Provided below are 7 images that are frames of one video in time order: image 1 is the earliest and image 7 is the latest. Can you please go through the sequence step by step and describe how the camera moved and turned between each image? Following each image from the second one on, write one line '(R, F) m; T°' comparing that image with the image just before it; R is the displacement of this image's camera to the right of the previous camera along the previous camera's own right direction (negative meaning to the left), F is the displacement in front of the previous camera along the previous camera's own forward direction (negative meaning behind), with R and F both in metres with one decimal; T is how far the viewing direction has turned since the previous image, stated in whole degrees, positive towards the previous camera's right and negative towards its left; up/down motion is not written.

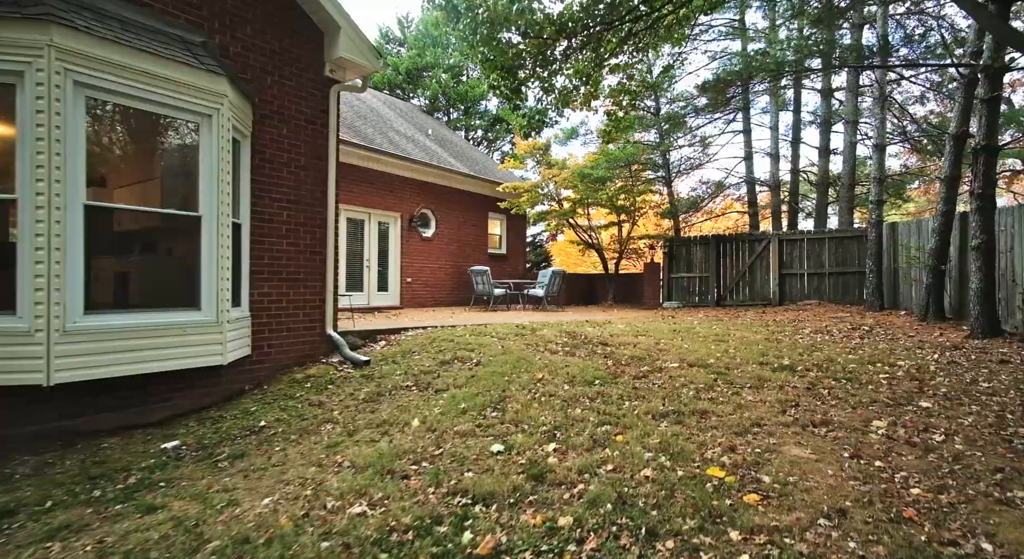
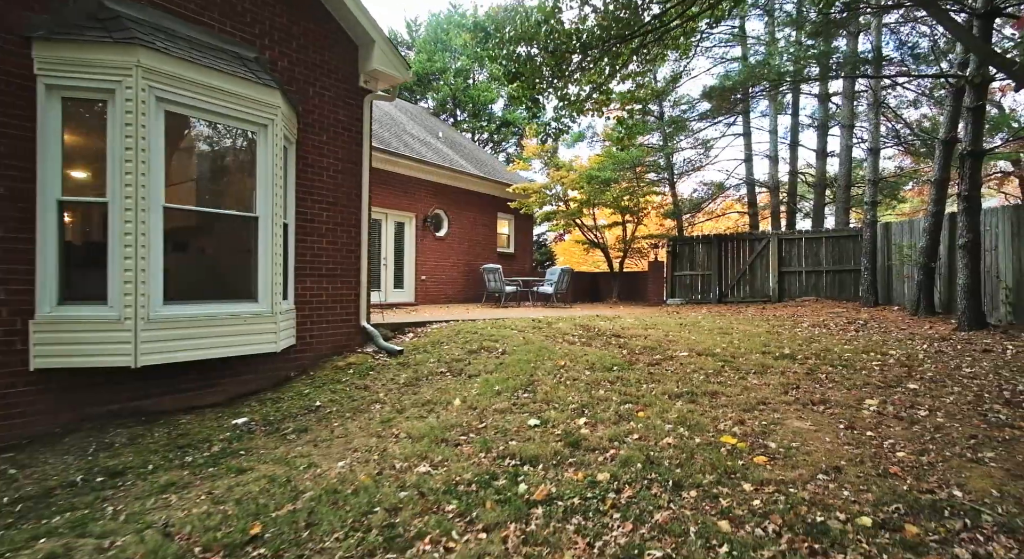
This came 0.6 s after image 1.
(-0.3, -0.5) m; 0°
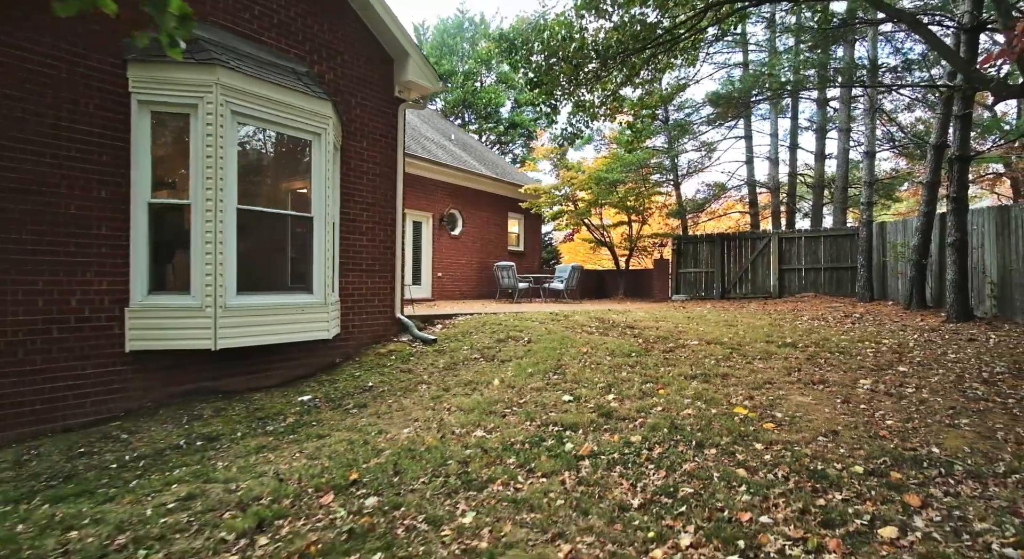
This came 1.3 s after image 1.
(-0.3, -0.5) m; 0°
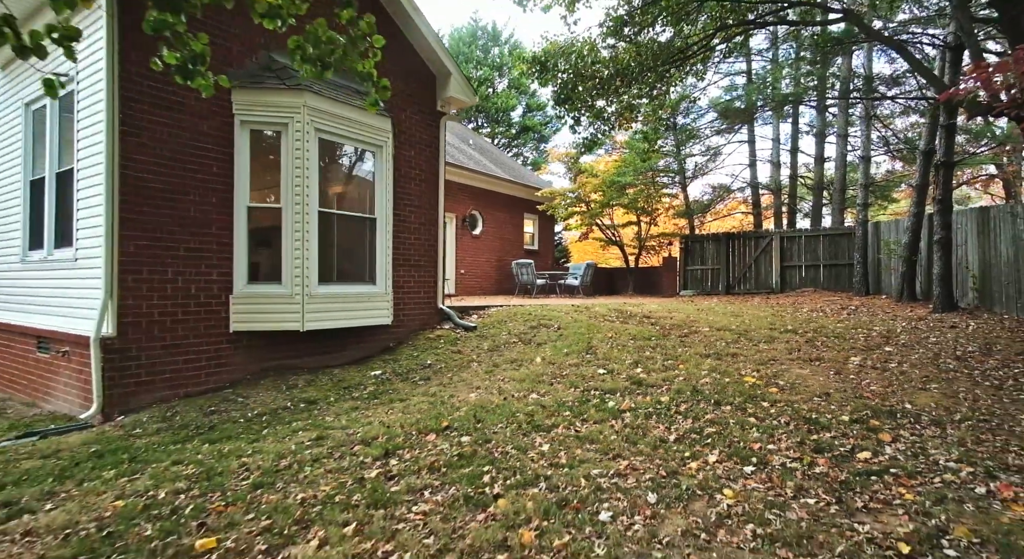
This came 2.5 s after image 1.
(-0.4, -0.8) m; 0°
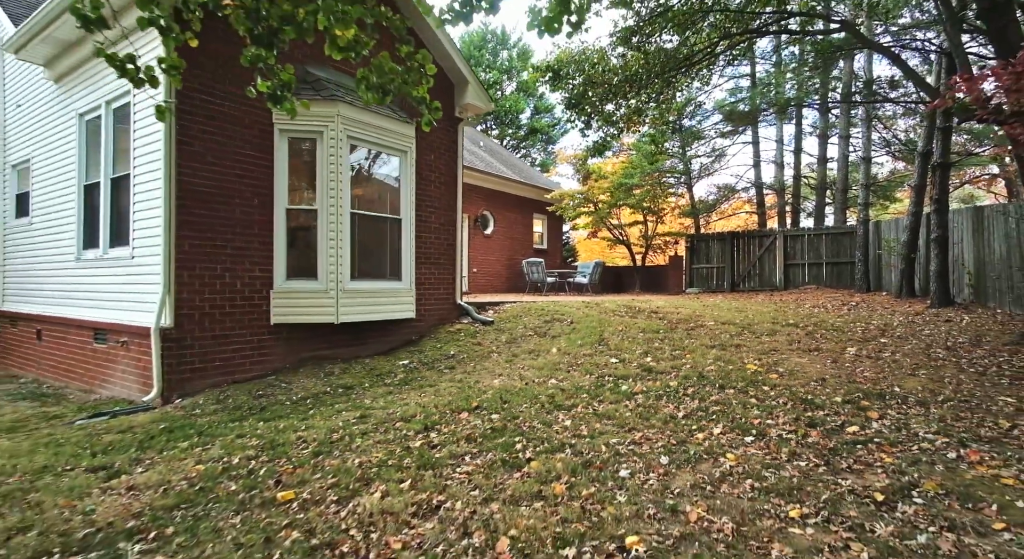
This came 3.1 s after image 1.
(-0.2, -0.4) m; -1°
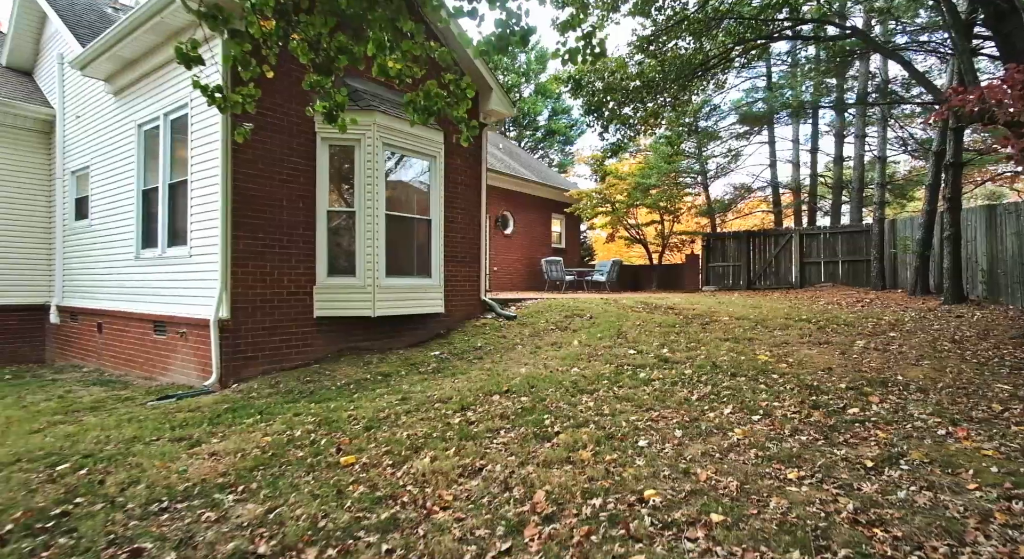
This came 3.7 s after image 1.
(-0.1, -0.4) m; -2°
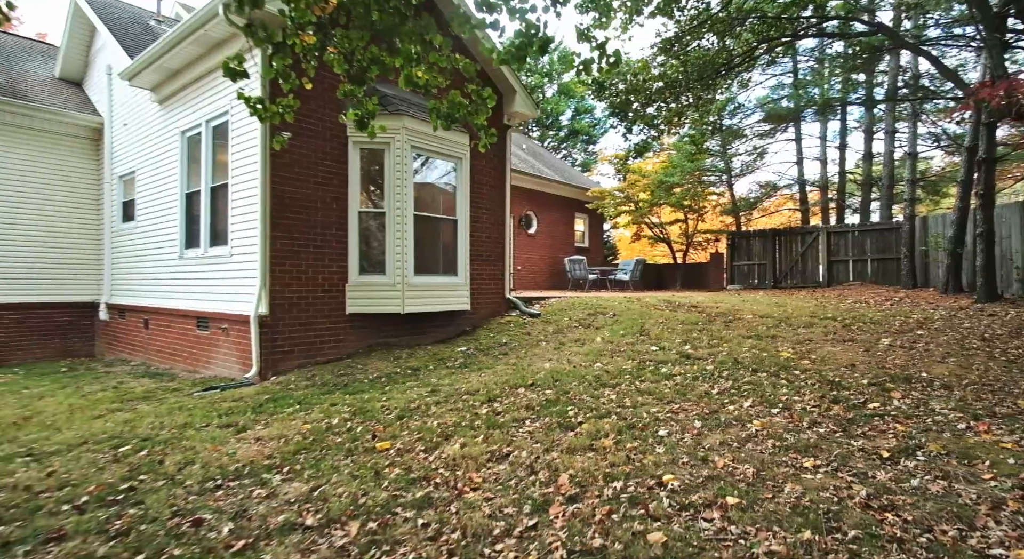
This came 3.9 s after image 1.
(0.0, -0.2) m; -3°
